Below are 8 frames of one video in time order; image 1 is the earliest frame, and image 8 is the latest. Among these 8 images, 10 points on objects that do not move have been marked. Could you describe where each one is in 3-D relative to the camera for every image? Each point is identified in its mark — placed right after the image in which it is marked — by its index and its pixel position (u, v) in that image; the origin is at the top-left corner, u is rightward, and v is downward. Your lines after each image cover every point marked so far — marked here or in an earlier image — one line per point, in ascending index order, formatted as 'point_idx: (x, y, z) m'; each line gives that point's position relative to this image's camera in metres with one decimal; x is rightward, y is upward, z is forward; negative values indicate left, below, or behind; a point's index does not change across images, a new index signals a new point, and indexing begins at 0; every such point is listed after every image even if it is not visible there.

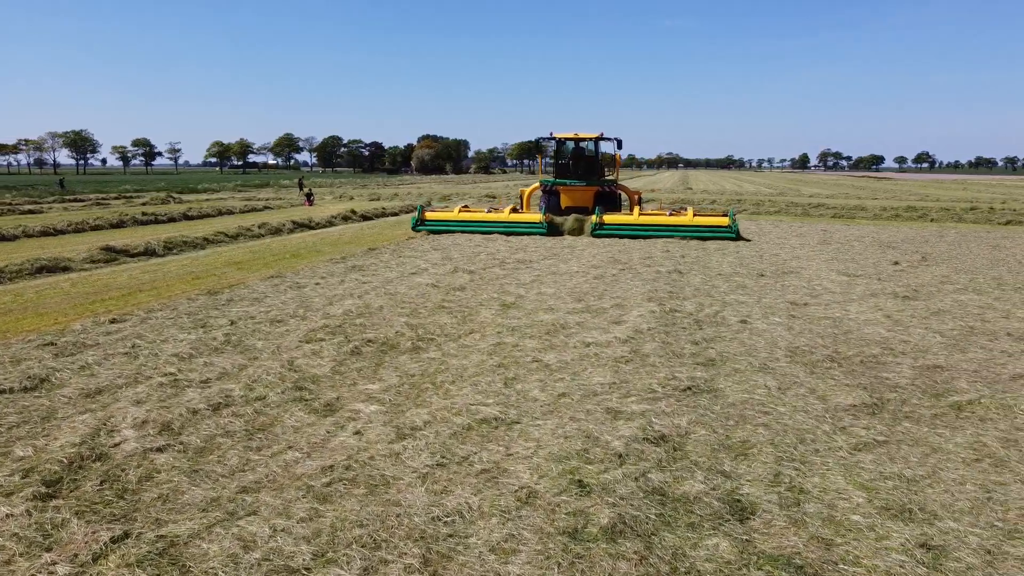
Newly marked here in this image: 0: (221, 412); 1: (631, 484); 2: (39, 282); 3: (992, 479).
0: (-1.7, -0.7, +4.7) m
1: (+0.5, -0.9, +3.6) m
2: (-5.6, +0.1, +9.6) m
3: (+2.2, -0.9, +3.8) m
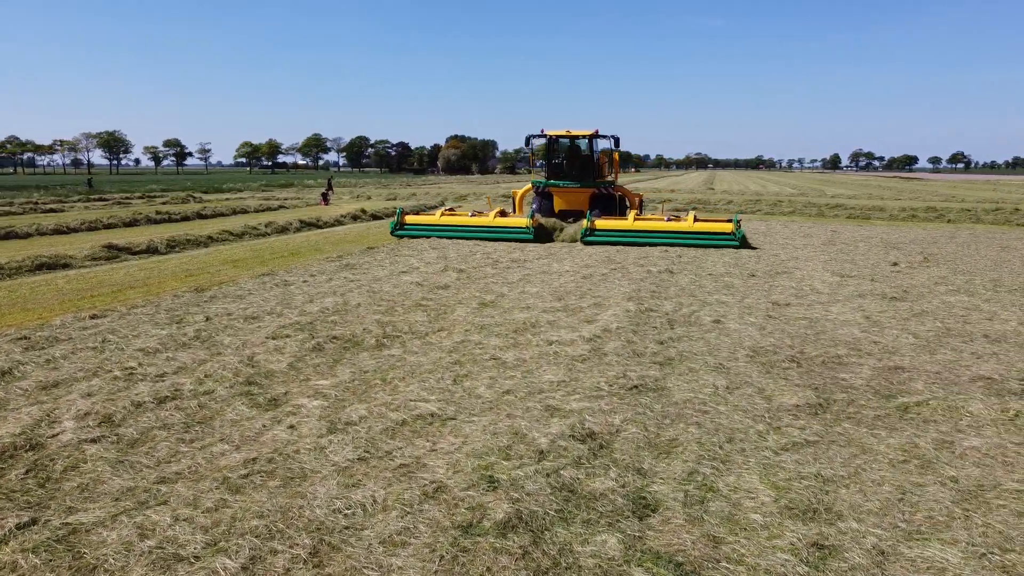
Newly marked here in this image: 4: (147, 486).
0: (-2.0, -0.7, +4.7) m
1: (+0.1, -0.9, +3.7) m
2: (-5.8, +0.1, +9.8) m
3: (+1.9, -0.9, +3.8) m
4: (-1.6, -0.9, +3.6) m
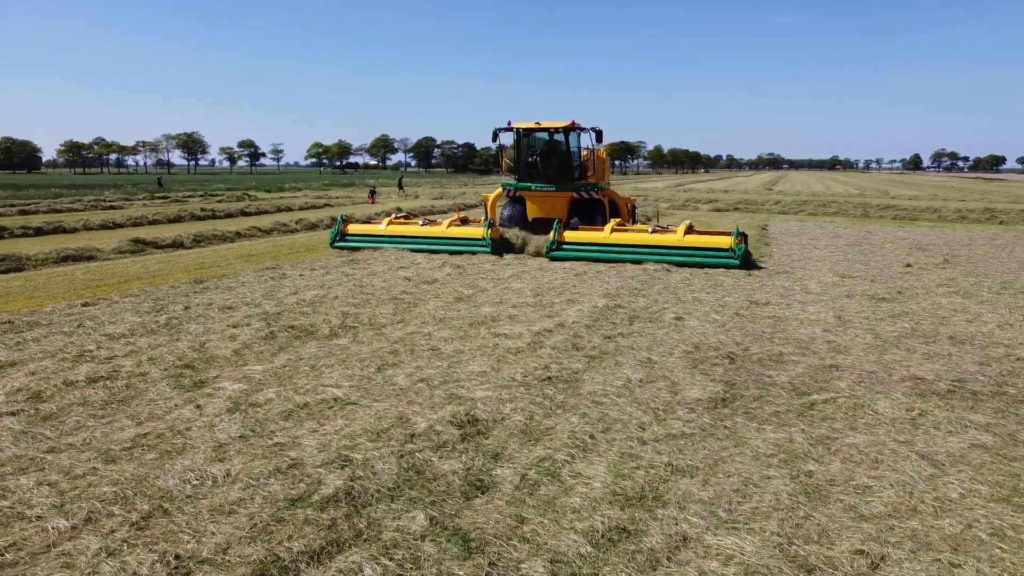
0: (-2.6, -0.6, +5.1) m
1: (-0.6, -0.8, +3.8) m
2: (-5.9, +0.2, +10.5) m
3: (+1.2, -0.9, +3.8) m
4: (-2.3, -0.8, +4.0) m
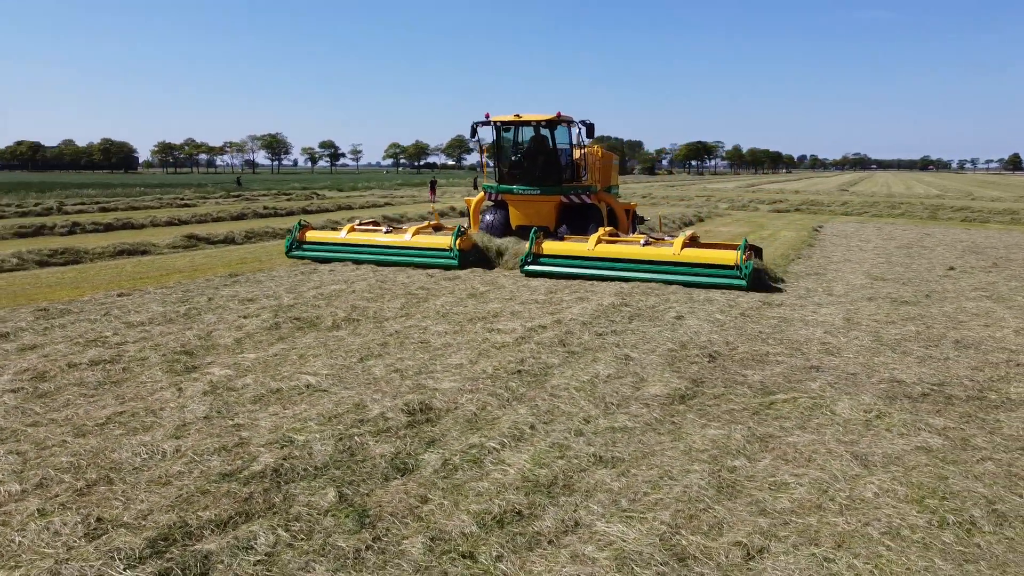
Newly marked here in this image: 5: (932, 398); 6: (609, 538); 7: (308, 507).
0: (-2.8, -0.5, +5.5) m
1: (-0.9, -0.8, +4.0) m
2: (-5.6, +0.3, +11.2) m
3: (+0.8, -0.8, +3.8) m
4: (-2.6, -0.7, +4.3) m
5: (+2.6, -0.7, +5.0) m
6: (+0.4, -1.0, +3.1) m
7: (-0.8, -0.9, +3.3) m
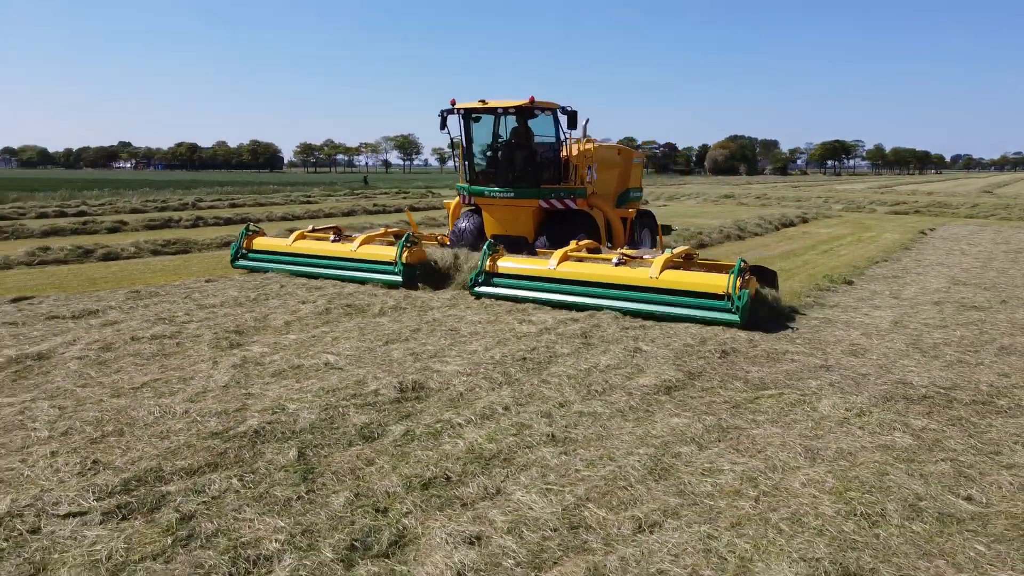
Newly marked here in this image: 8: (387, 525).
0: (-2.7, -0.4, +6.2) m
1: (-1.1, -0.7, +4.5) m
2: (-4.5, +0.5, +12.2) m
3: (+0.6, -0.8, +4.0) m
4: (-2.7, -0.6, +5.0) m
5: (+2.5, -0.7, +4.9) m
6: (0.0, -0.9, +3.3) m
7: (-1.1, -0.8, +3.8) m
8: (-0.5, -0.9, +3.1) m
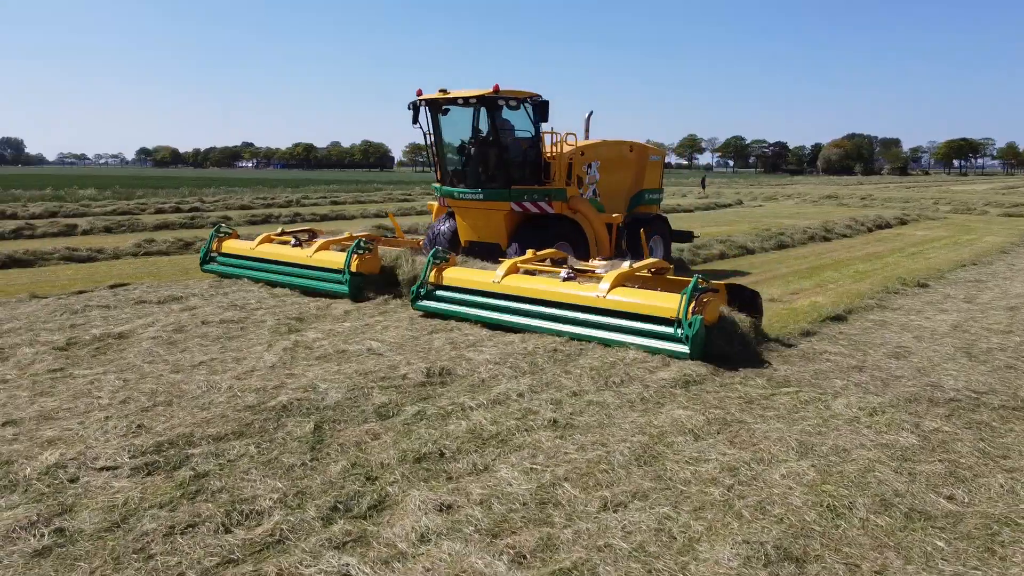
0: (-2.4, -0.3, +6.8) m
1: (-1.0, -0.6, +4.8) m
2: (-3.4, +0.7, +13.0) m
3: (+0.6, -0.8, +4.2) m
4: (-2.6, -0.5, +5.6) m
5: (+2.6, -0.7, +4.8) m
6: (-0.1, -0.8, +3.6) m
7: (-1.1, -0.7, +4.1) m
8: (-0.6, -0.9, +3.4) m
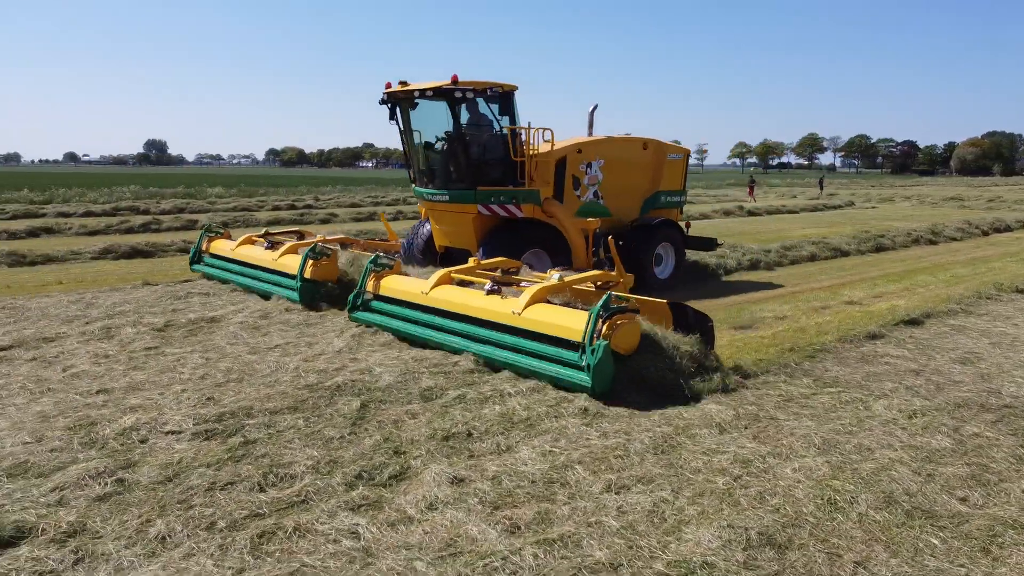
0: (-1.9, -0.2, +7.3) m
1: (-0.7, -0.6, +5.2) m
2: (-2.0, +0.8, +13.6) m
3: (+0.7, -0.7, +4.3) m
4: (-2.2, -0.4, +6.2) m
5: (+2.8, -0.7, +4.6) m
6: (0.0, -0.8, +3.8) m
7: (-1.0, -0.7, +4.5) m
8: (-0.5, -0.8, +3.7) m
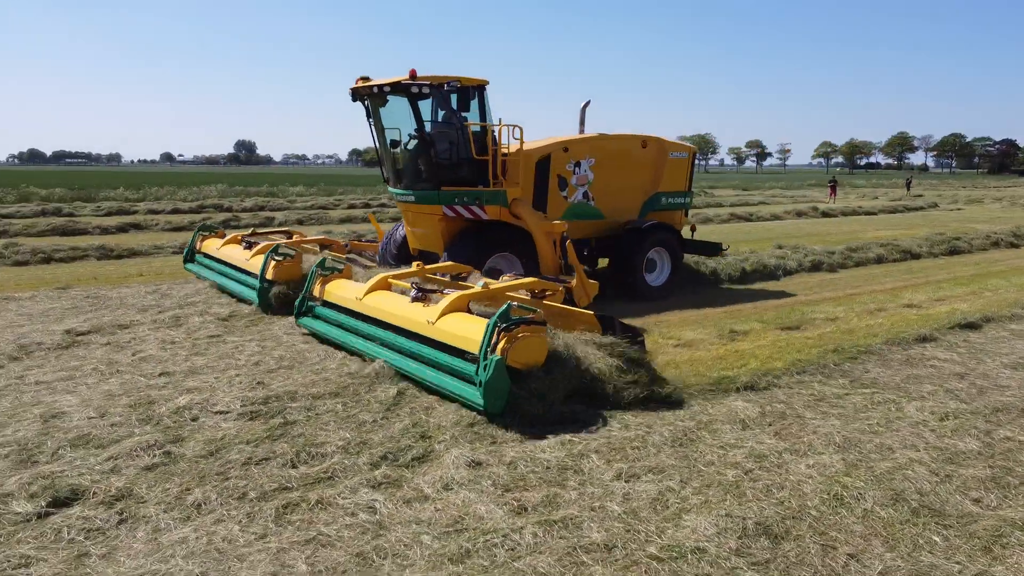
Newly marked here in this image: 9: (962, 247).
0: (-1.4, -0.2, +7.6) m
1: (-0.5, -0.5, +5.4) m
2: (-0.9, +0.8, +13.9) m
3: (+0.9, -0.7, +4.4) m
4: (-1.9, -0.4, +6.5) m
5: (+3.0, -0.7, +4.5) m
6: (+0.1, -0.8, +4.0) m
7: (-0.8, -0.6, +4.8) m
8: (-0.4, -0.8, +3.9) m
9: (+6.9, +0.6, +12.5) m
